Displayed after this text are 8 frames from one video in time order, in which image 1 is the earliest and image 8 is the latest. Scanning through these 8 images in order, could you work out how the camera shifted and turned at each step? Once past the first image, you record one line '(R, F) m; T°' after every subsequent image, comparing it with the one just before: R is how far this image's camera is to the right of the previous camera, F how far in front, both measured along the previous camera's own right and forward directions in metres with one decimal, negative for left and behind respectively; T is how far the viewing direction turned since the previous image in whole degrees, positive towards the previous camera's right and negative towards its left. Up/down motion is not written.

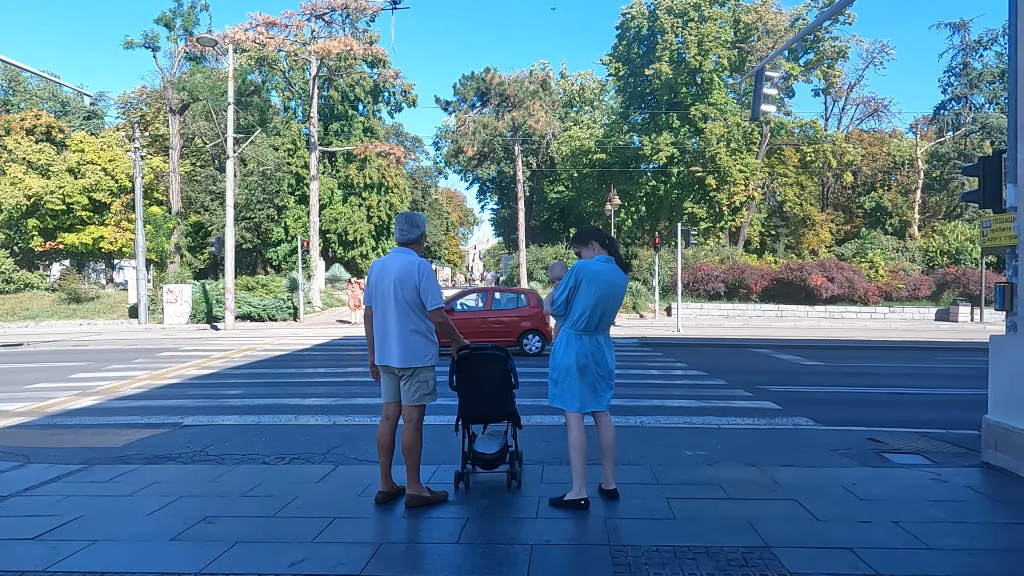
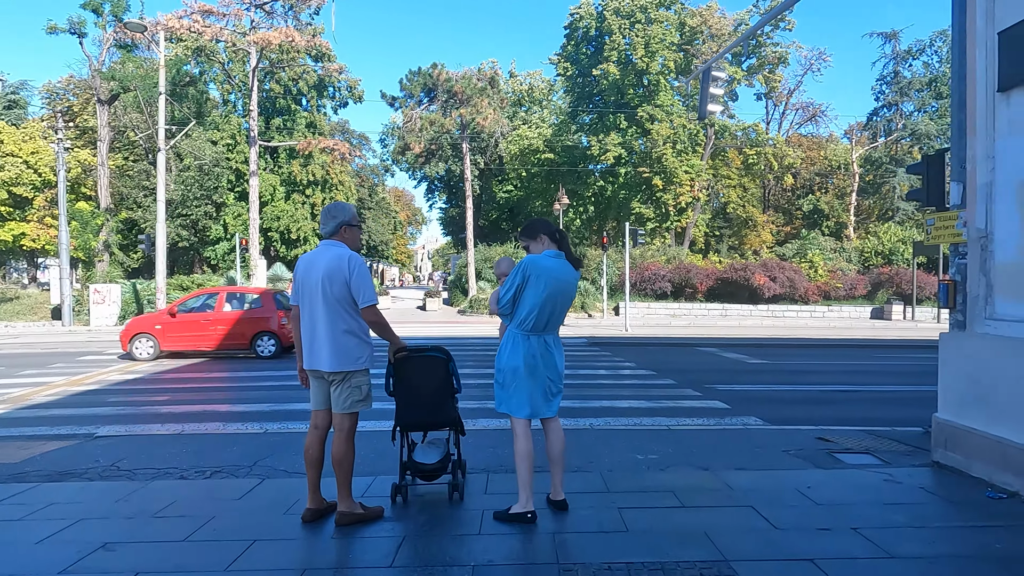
(0.0, +0.3) m; +4°
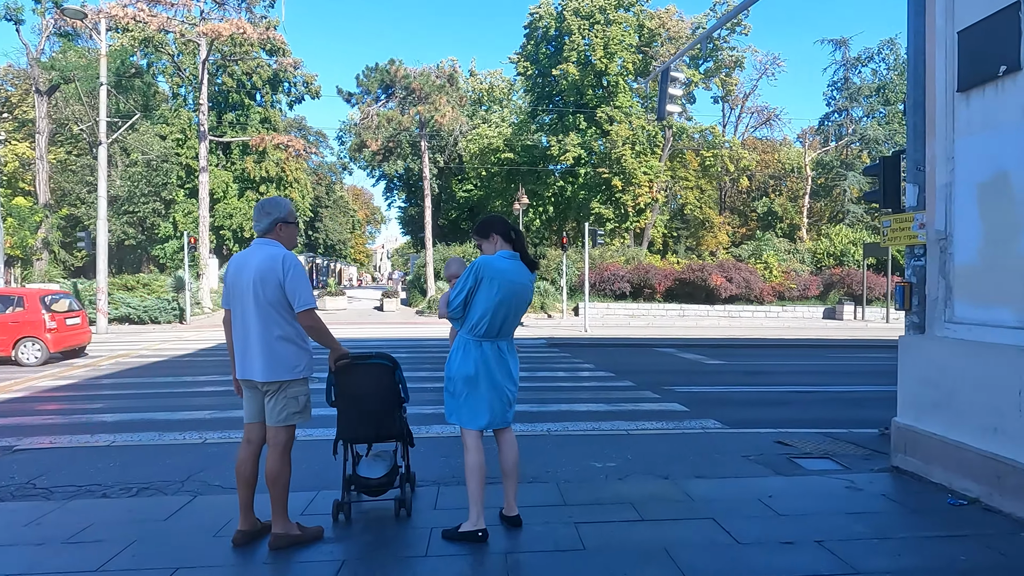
(+0.1, +0.3) m; +3°
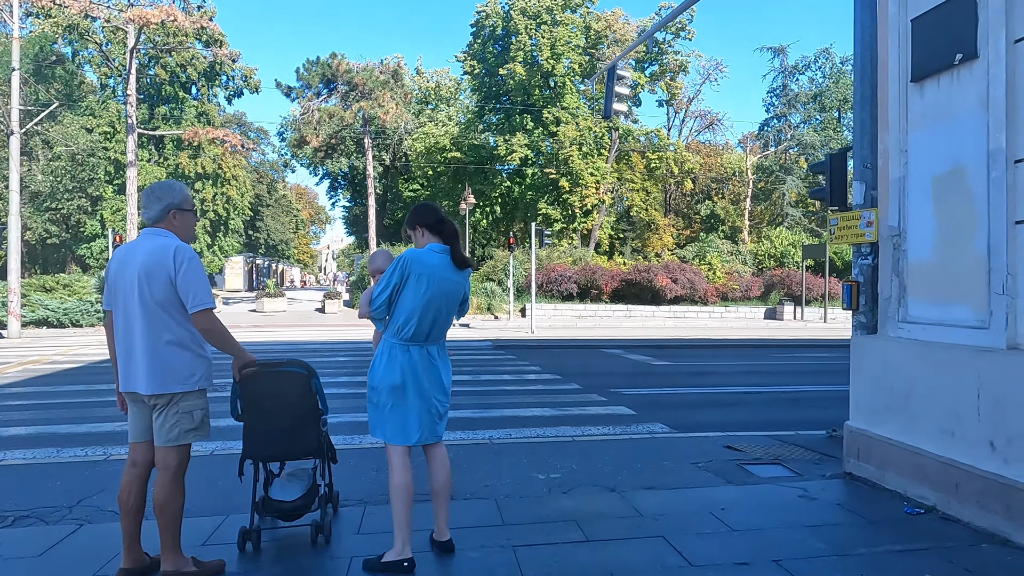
(+0.1, +0.4) m; +4°
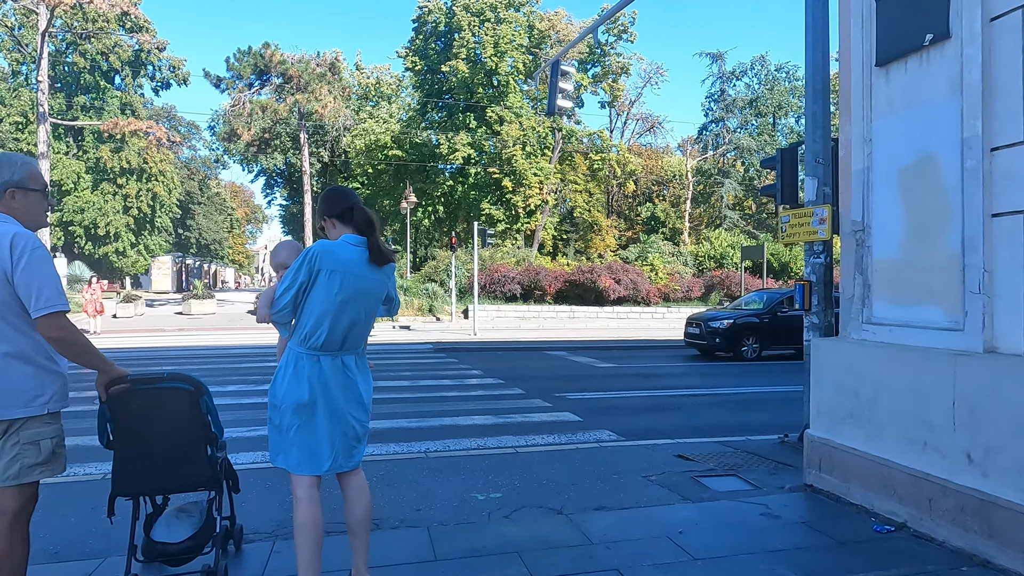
(+0.1, +0.5) m; +5°
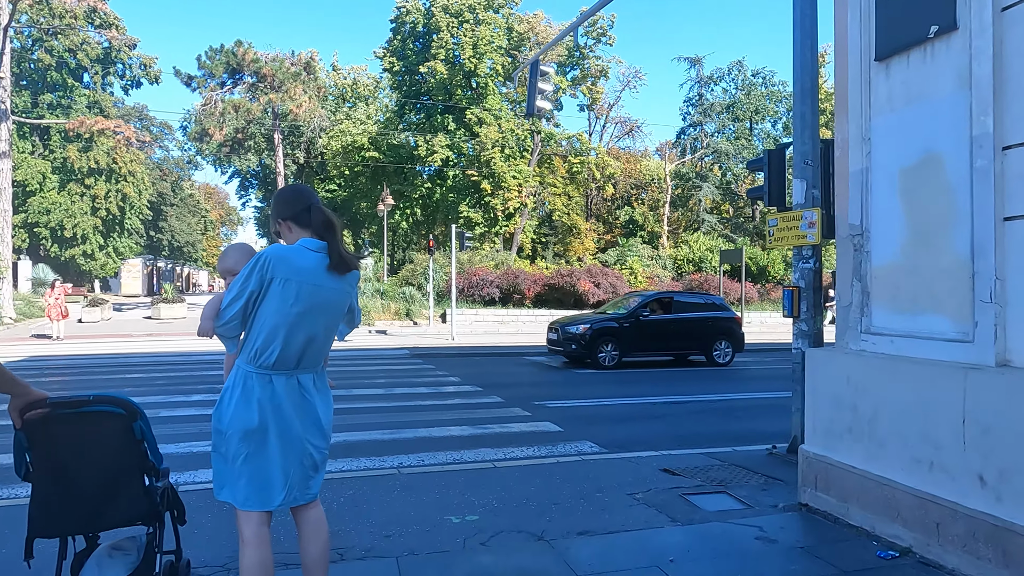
(0.0, +0.3) m; +2°
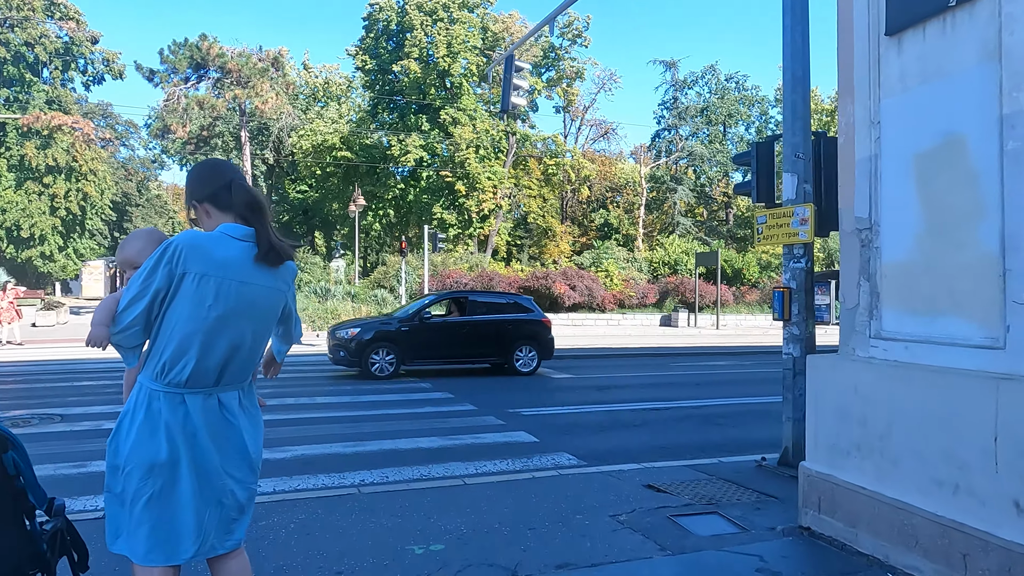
(0.0, +0.5) m; +2°
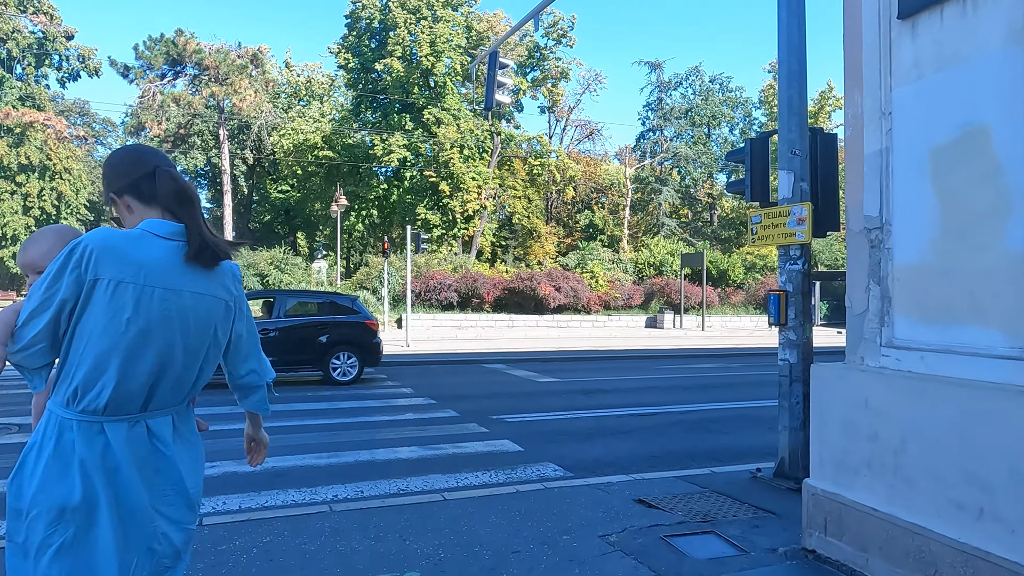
(0.0, +0.3) m; +1°
